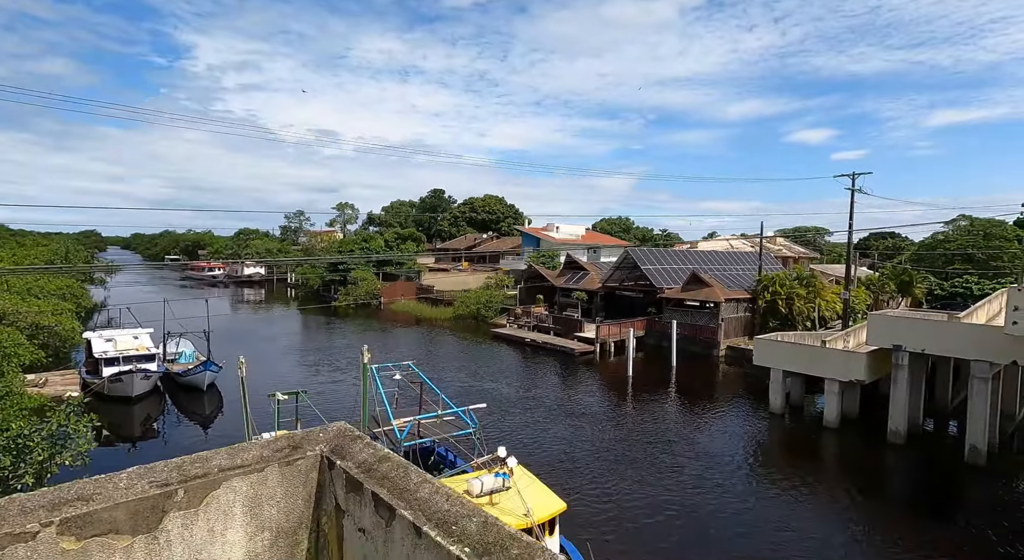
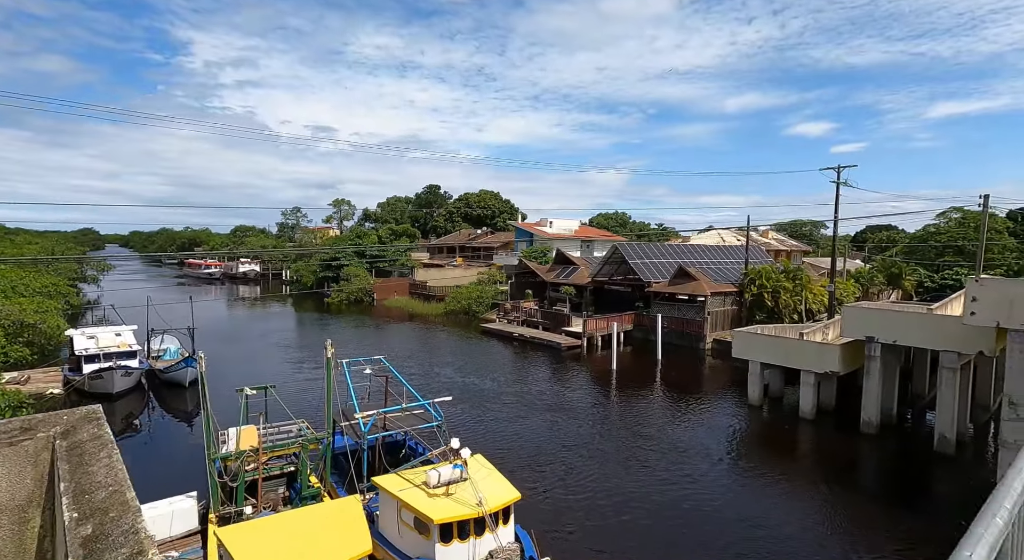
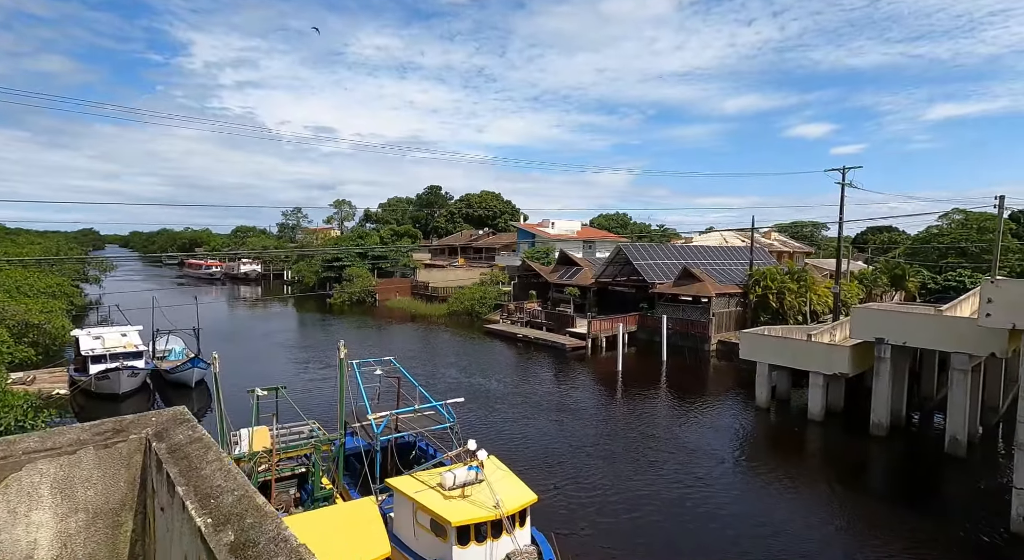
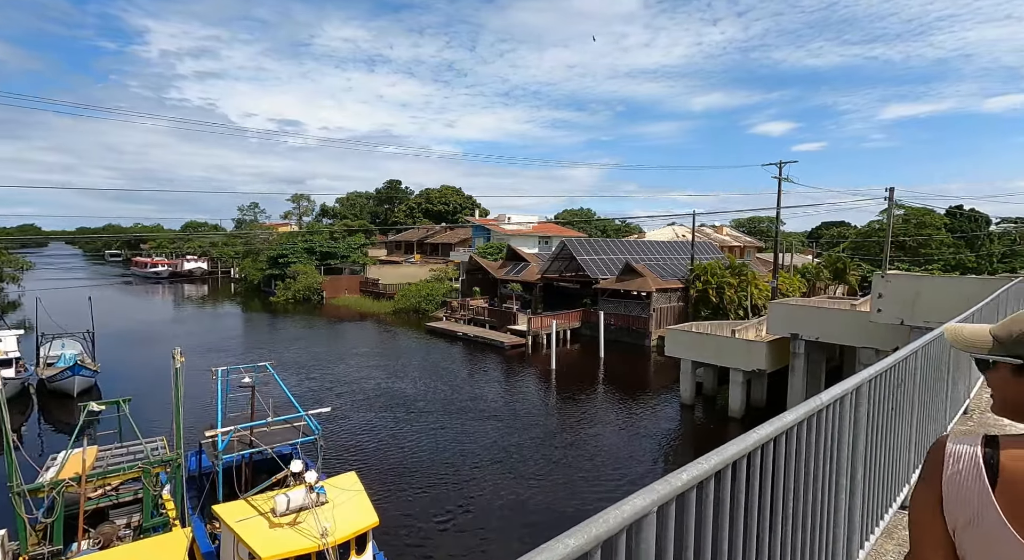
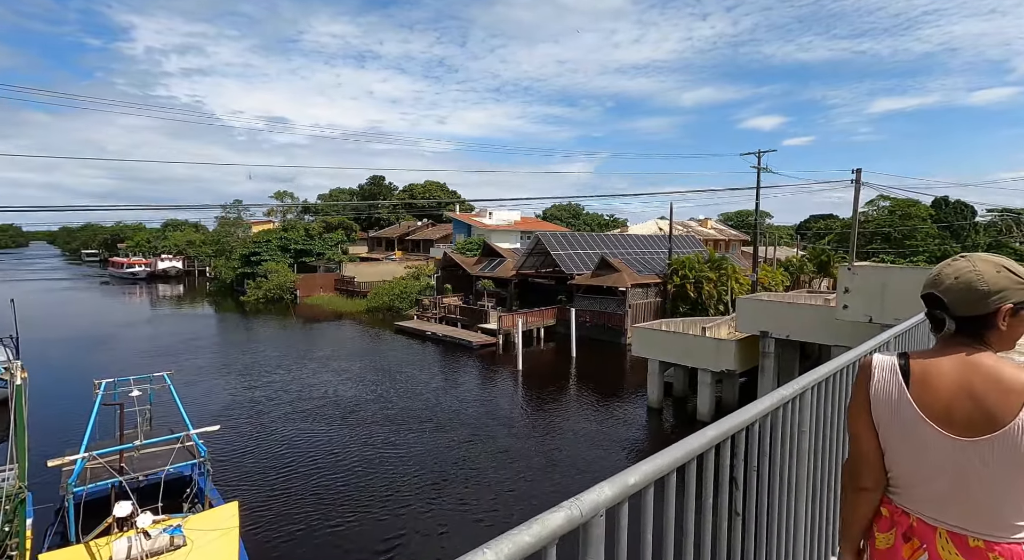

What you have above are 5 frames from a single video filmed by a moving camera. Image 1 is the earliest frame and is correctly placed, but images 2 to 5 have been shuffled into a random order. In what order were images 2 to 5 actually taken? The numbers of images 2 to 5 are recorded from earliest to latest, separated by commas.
3, 2, 4, 5
